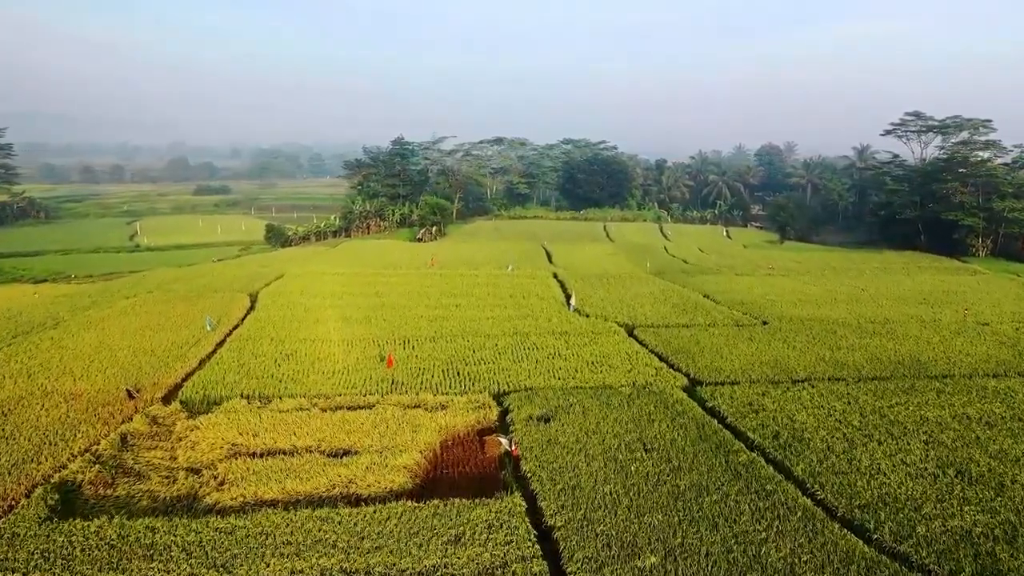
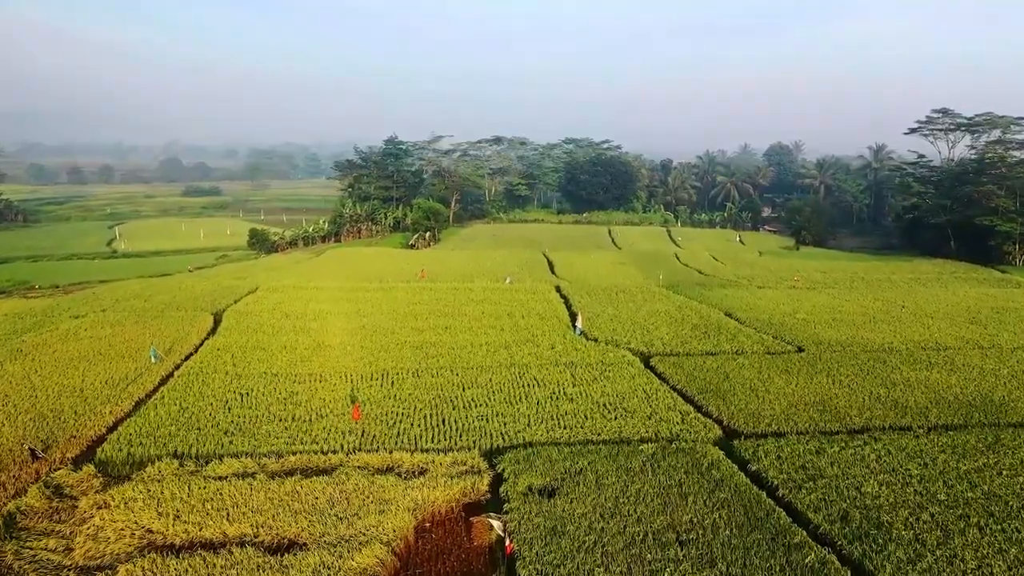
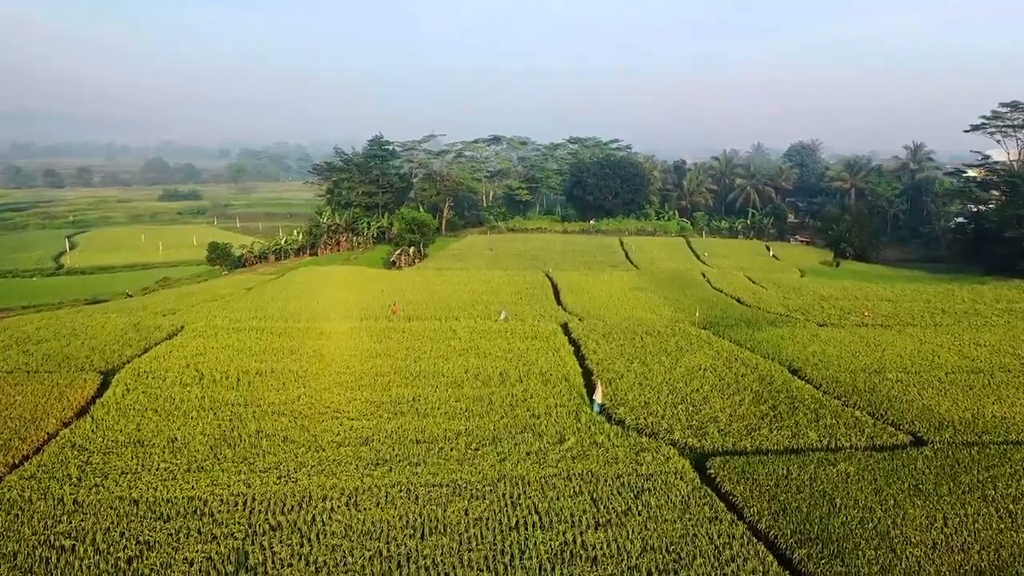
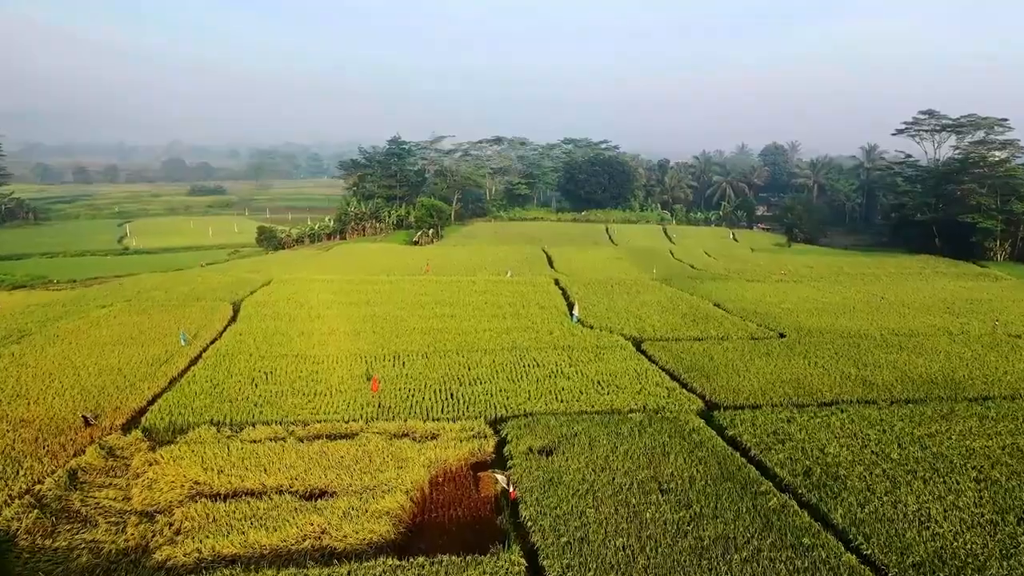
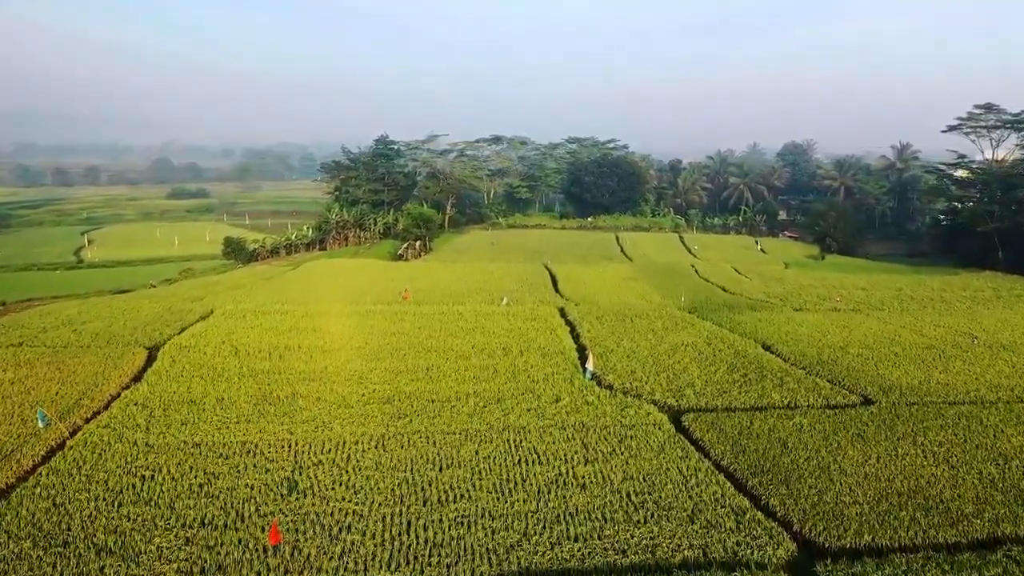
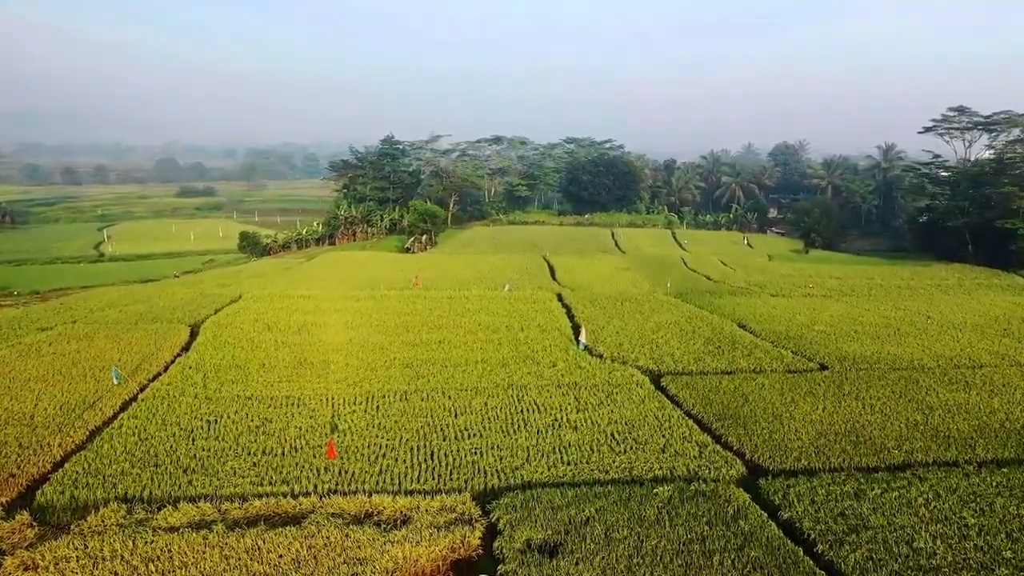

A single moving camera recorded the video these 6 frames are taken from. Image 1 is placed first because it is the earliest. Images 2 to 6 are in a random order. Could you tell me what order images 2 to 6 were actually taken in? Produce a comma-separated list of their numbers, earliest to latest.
4, 2, 6, 5, 3
